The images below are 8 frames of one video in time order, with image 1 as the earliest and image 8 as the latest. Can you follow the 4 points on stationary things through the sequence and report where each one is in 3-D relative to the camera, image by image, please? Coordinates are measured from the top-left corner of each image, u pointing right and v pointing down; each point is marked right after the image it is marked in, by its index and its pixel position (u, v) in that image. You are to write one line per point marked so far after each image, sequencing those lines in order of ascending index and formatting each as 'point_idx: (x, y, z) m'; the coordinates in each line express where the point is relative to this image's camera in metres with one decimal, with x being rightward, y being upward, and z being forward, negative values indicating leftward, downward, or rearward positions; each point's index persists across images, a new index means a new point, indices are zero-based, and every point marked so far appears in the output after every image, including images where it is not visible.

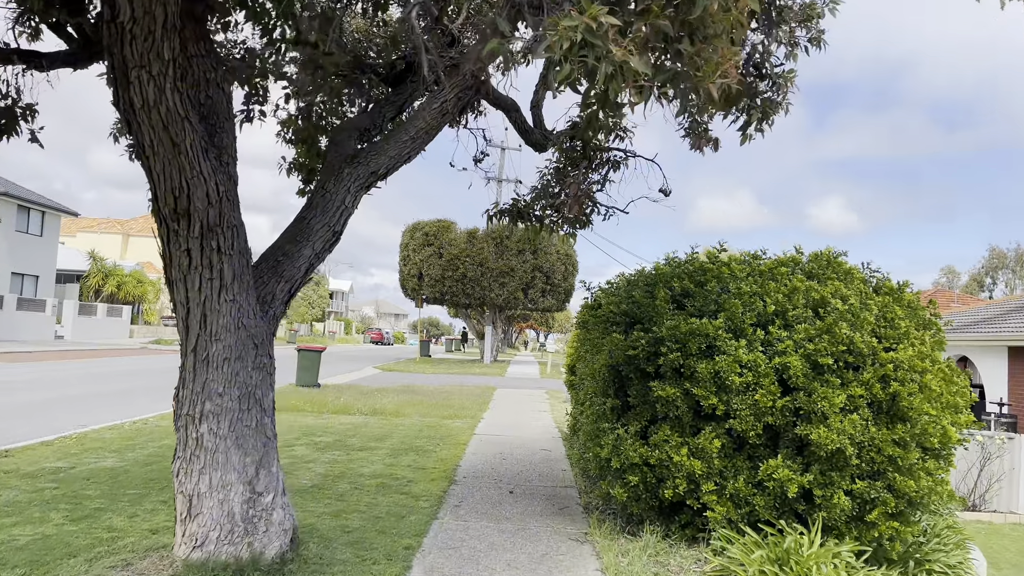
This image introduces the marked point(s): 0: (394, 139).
0: (-0.7, +0.9, +4.9) m
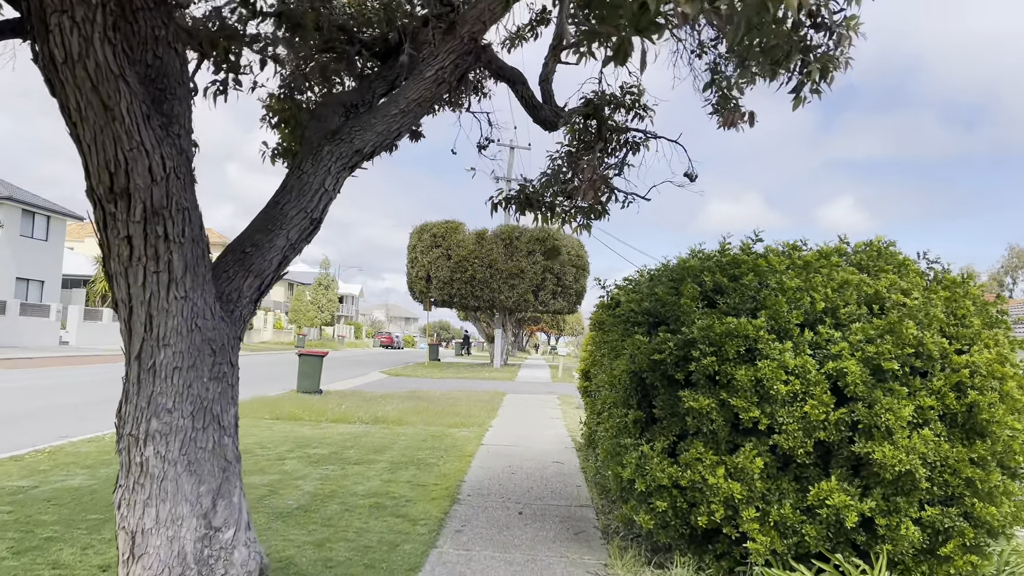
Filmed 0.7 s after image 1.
0: (-0.7, +0.9, +4.2) m
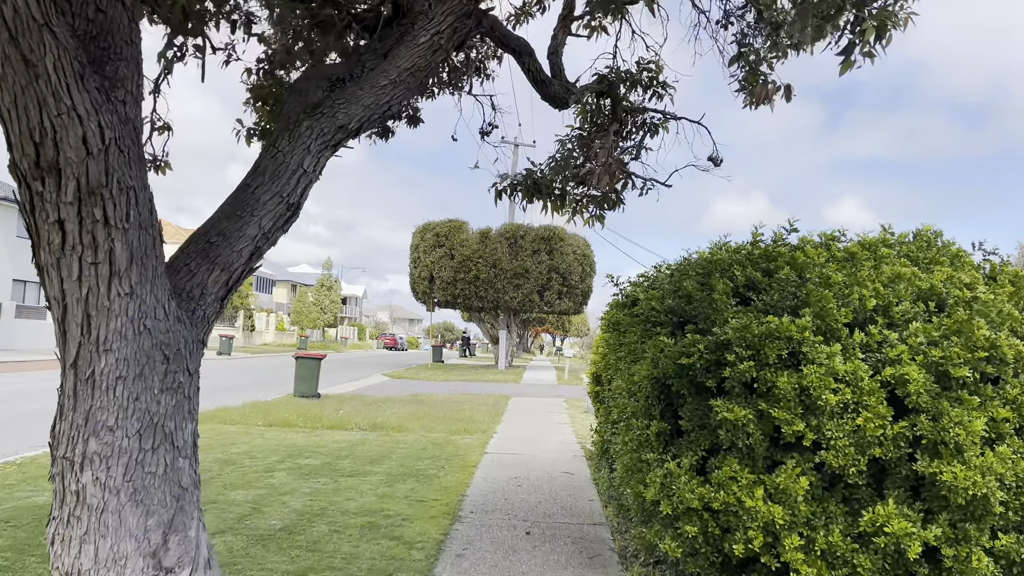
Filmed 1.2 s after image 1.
0: (-0.7, +1.0, +3.7) m
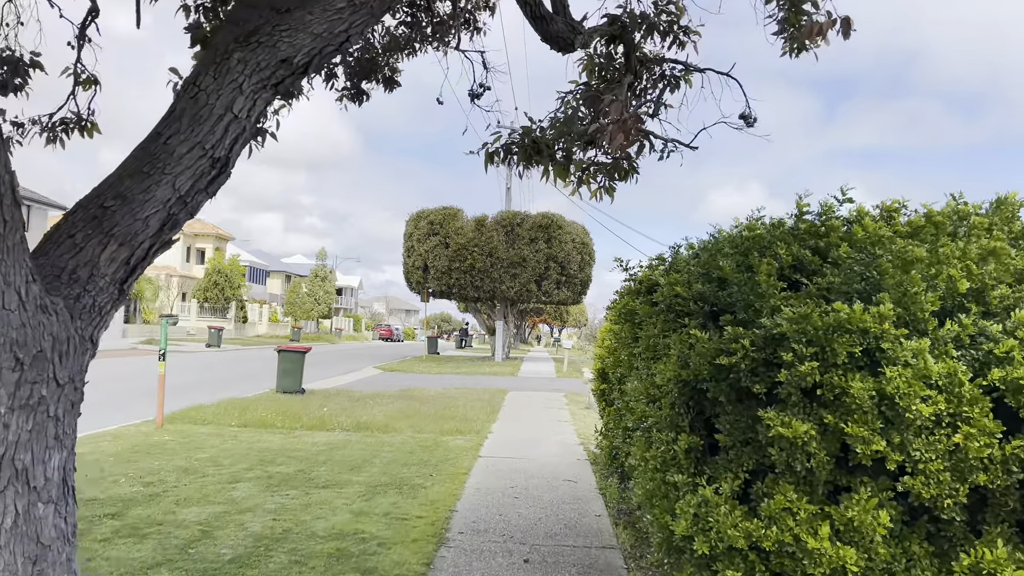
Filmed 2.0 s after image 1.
0: (-0.7, +1.0, +2.9) m
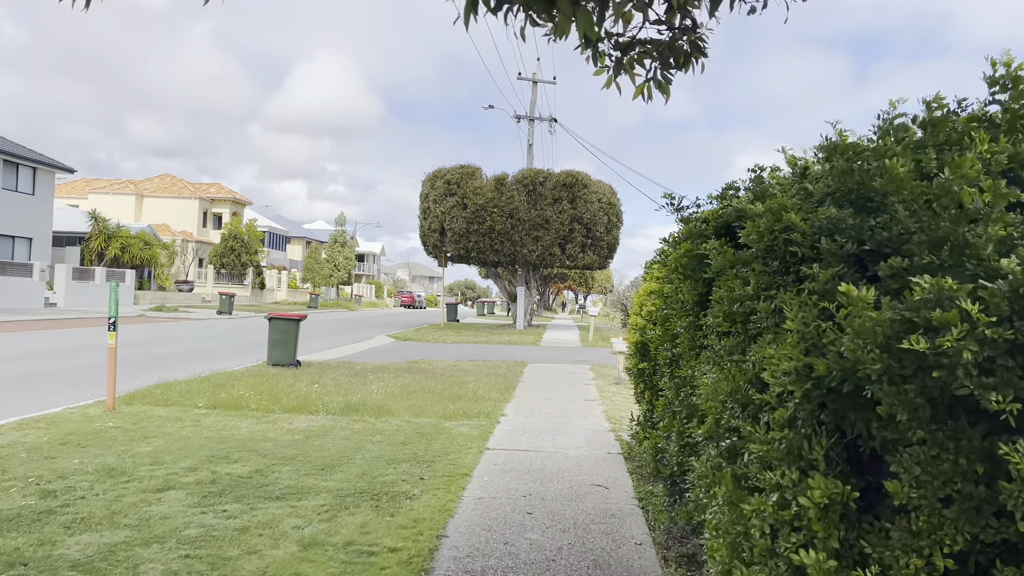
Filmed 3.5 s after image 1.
0: (-0.7, +1.2, +1.4) m
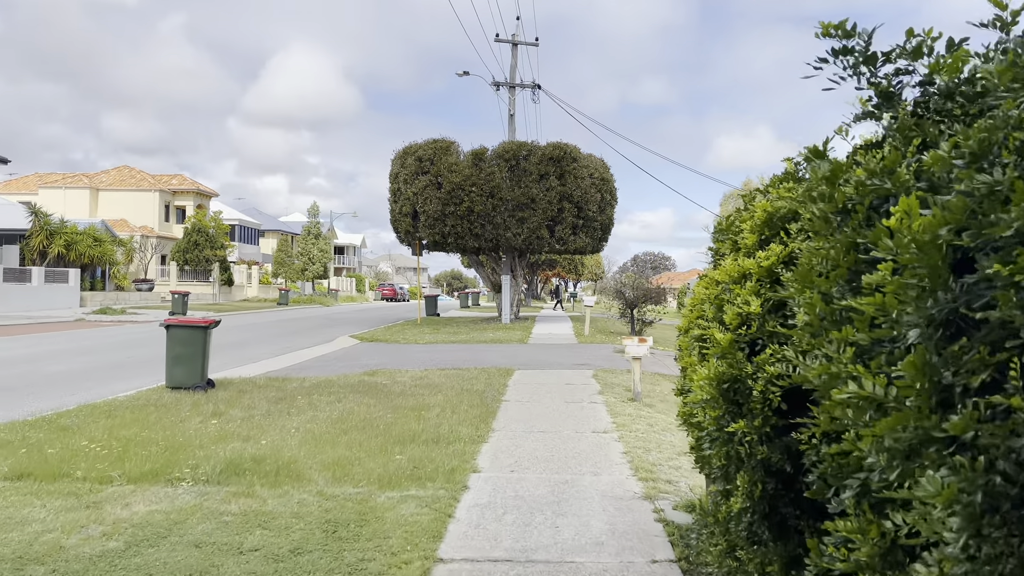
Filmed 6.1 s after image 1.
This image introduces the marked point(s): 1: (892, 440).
0: (-0.9, +1.2, -1.3) m
1: (+0.6, -0.3, +1.2) m
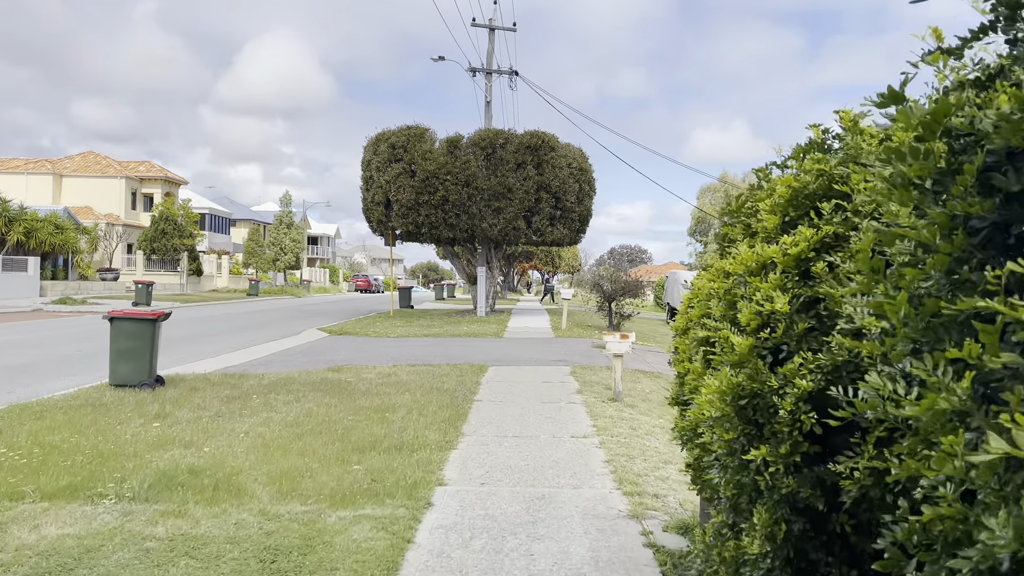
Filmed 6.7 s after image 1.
0: (-0.8, +1.2, -1.9) m
1: (+0.6, -0.2, +0.7) m
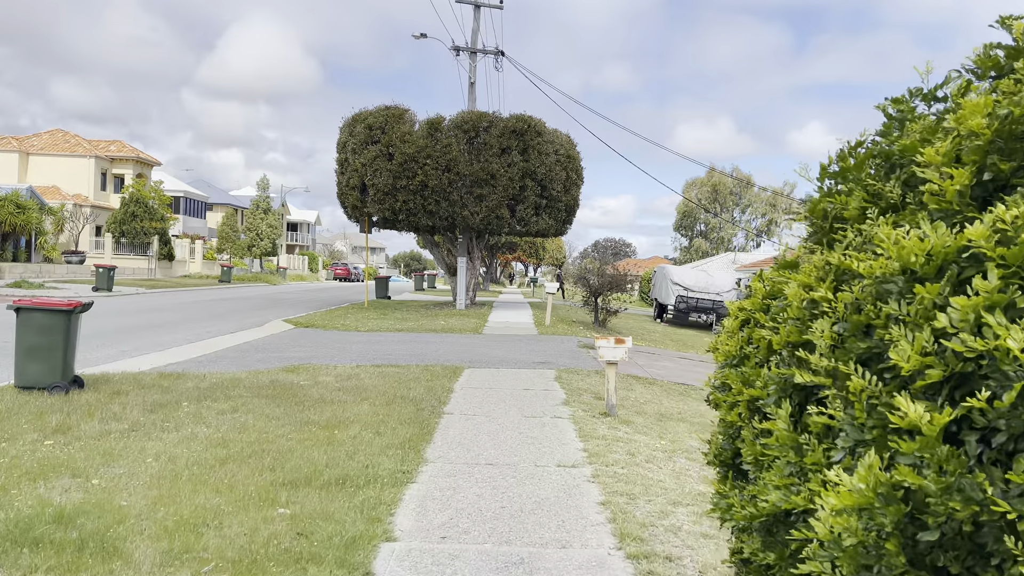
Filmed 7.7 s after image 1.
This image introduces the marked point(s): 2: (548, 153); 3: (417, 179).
0: (-0.8, +1.1, -3.0) m
1: (+0.5, -0.3, -0.4) m
2: (+0.9, +3.4, +19.7) m
3: (-2.3, +2.6, +19.0) m
